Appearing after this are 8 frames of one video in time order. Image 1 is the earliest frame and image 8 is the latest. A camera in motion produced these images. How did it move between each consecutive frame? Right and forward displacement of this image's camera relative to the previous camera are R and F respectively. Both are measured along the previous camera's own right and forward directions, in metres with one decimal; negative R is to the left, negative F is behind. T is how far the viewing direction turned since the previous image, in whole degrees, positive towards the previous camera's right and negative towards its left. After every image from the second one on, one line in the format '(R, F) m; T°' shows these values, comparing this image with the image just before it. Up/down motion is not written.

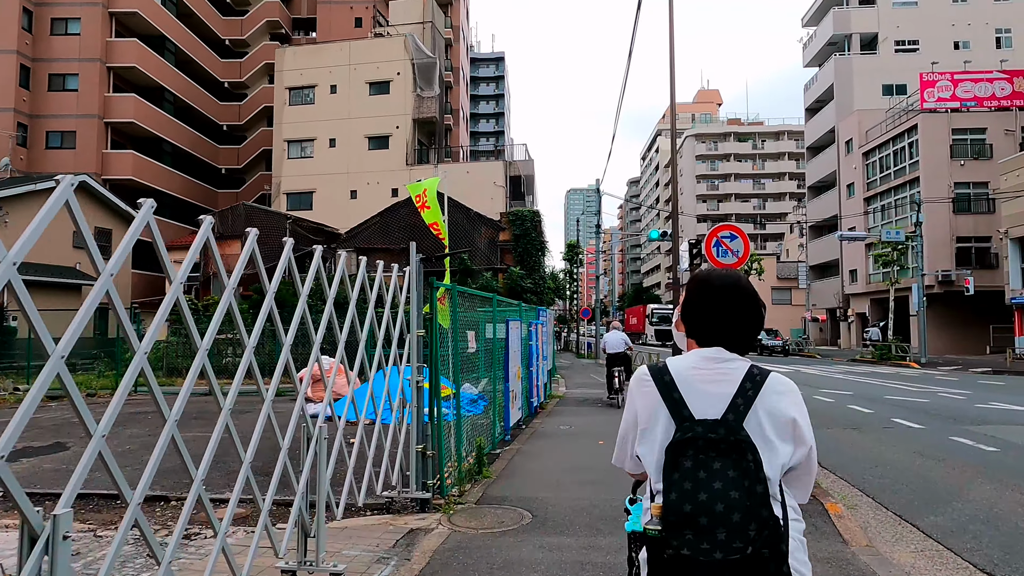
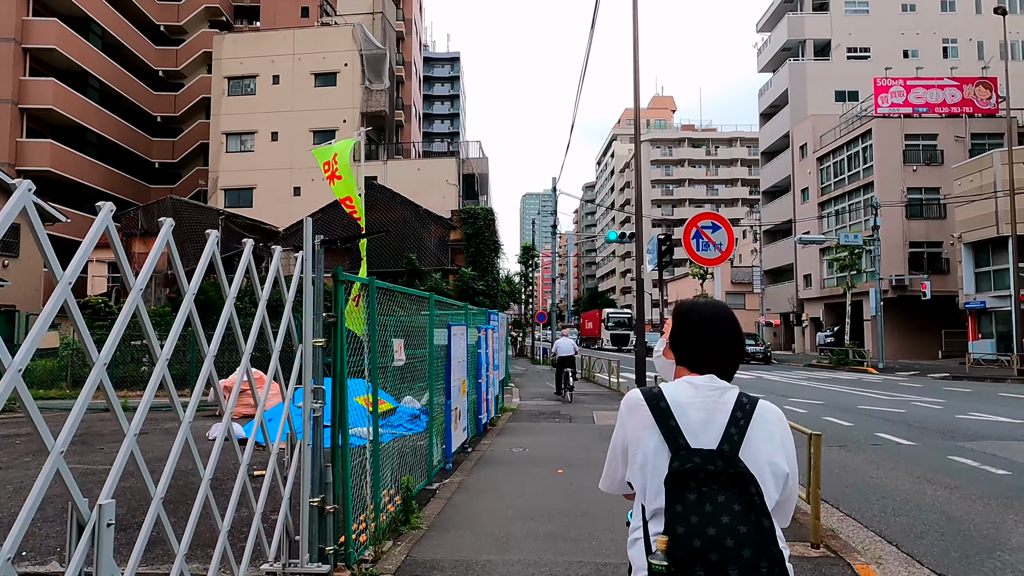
(+0.1, +1.4) m; +4°
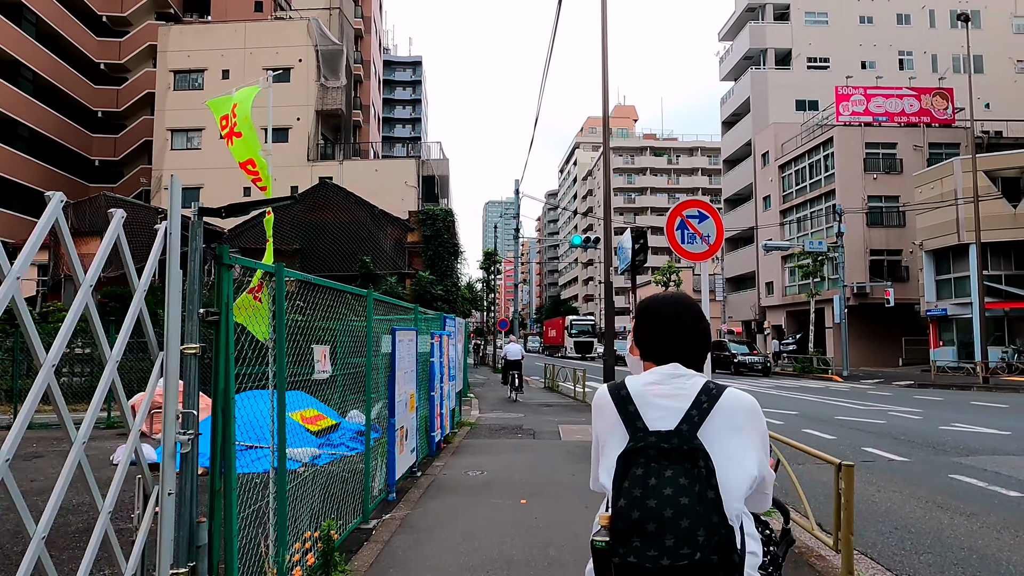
(+0.1, +1.0) m; +3°
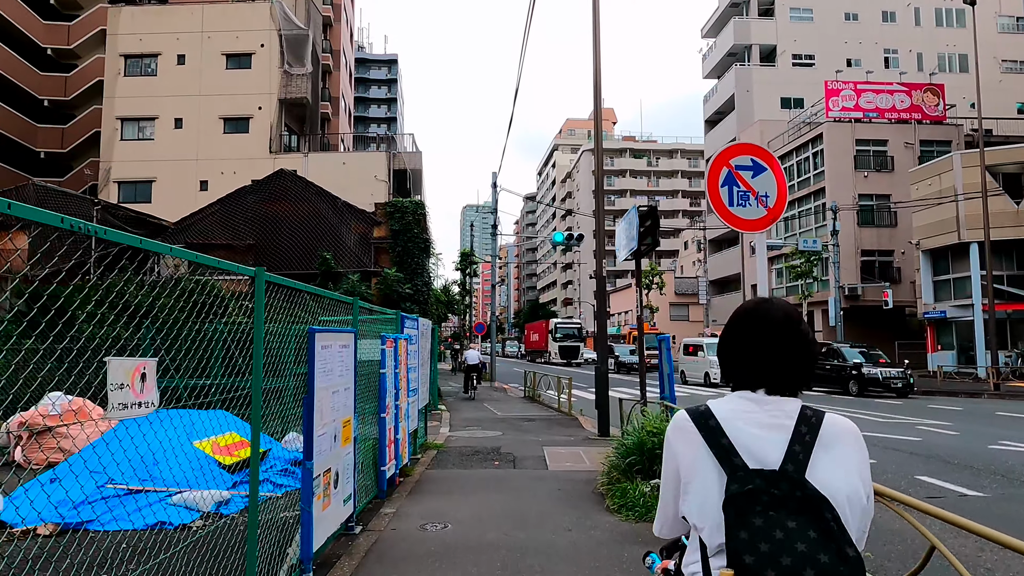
(0.0, +1.9) m; +2°
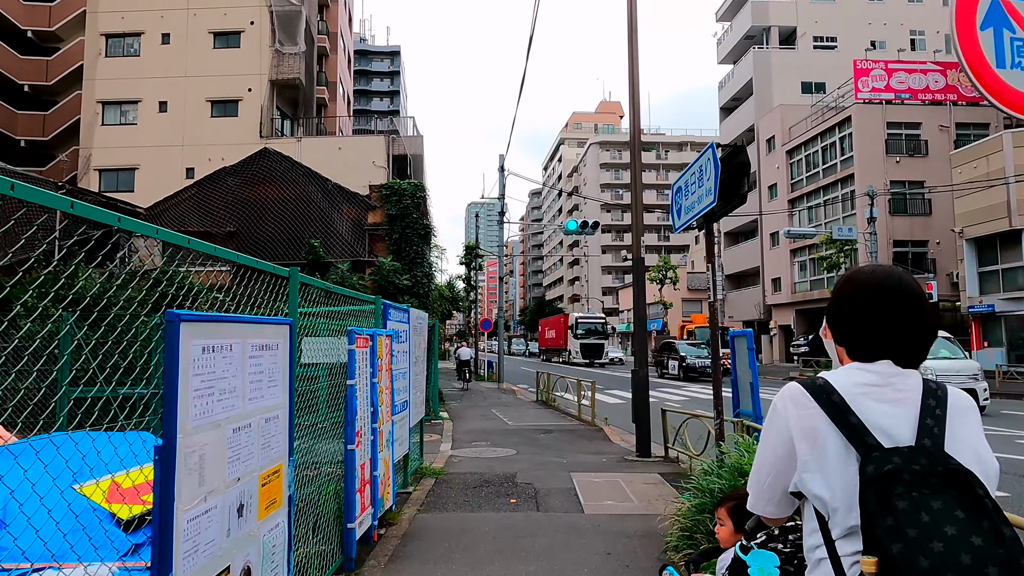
(-0.1, +2.0) m; 0°
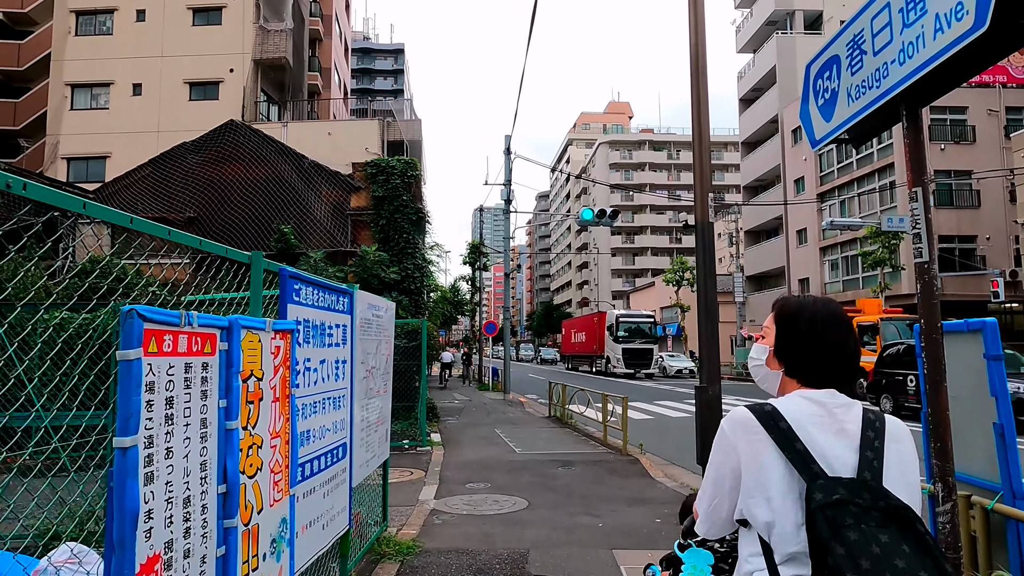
(0.0, +2.6) m; -1°
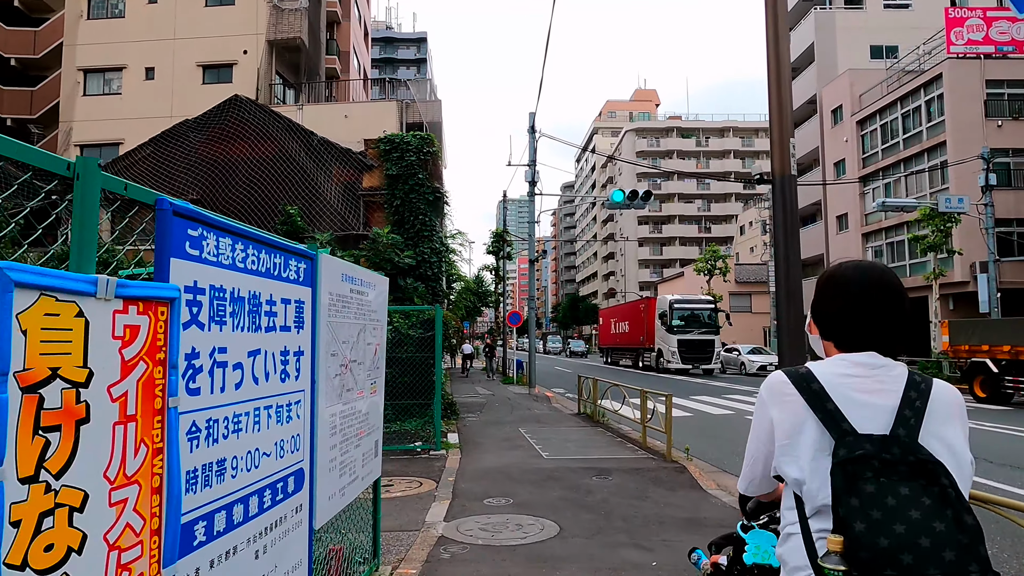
(0.0, +1.2) m; -2°
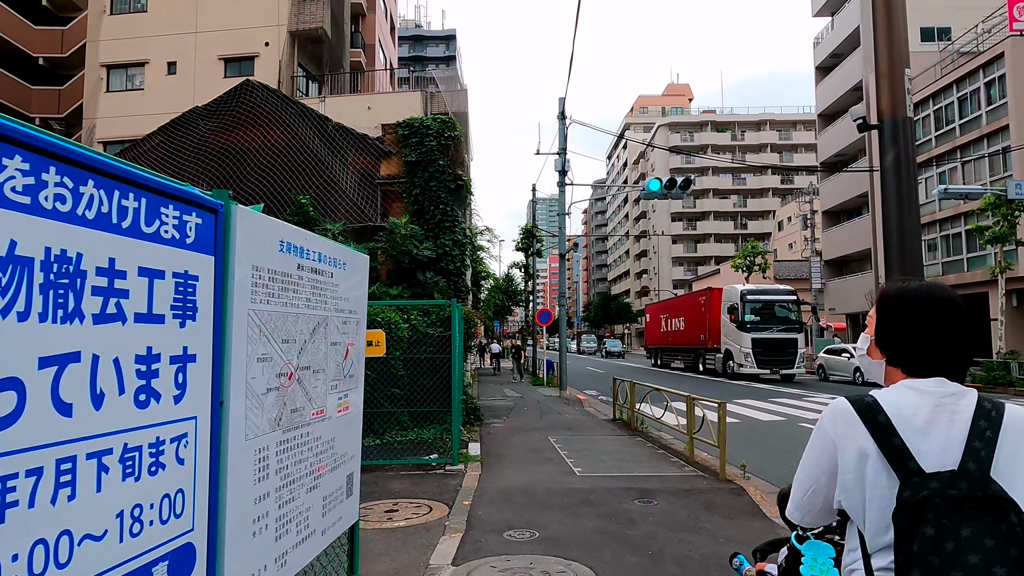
(0.0, +1.0) m; -3°
